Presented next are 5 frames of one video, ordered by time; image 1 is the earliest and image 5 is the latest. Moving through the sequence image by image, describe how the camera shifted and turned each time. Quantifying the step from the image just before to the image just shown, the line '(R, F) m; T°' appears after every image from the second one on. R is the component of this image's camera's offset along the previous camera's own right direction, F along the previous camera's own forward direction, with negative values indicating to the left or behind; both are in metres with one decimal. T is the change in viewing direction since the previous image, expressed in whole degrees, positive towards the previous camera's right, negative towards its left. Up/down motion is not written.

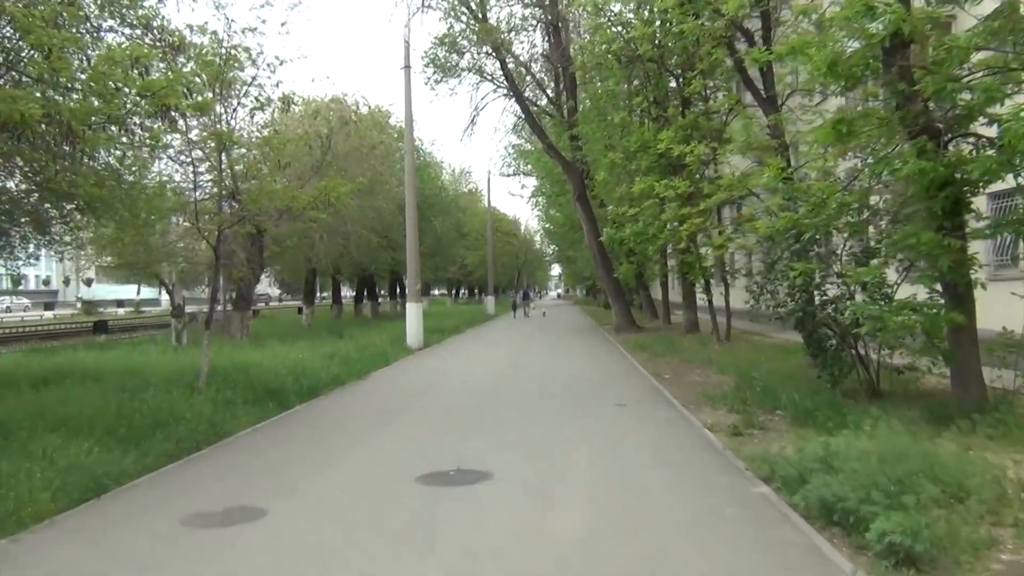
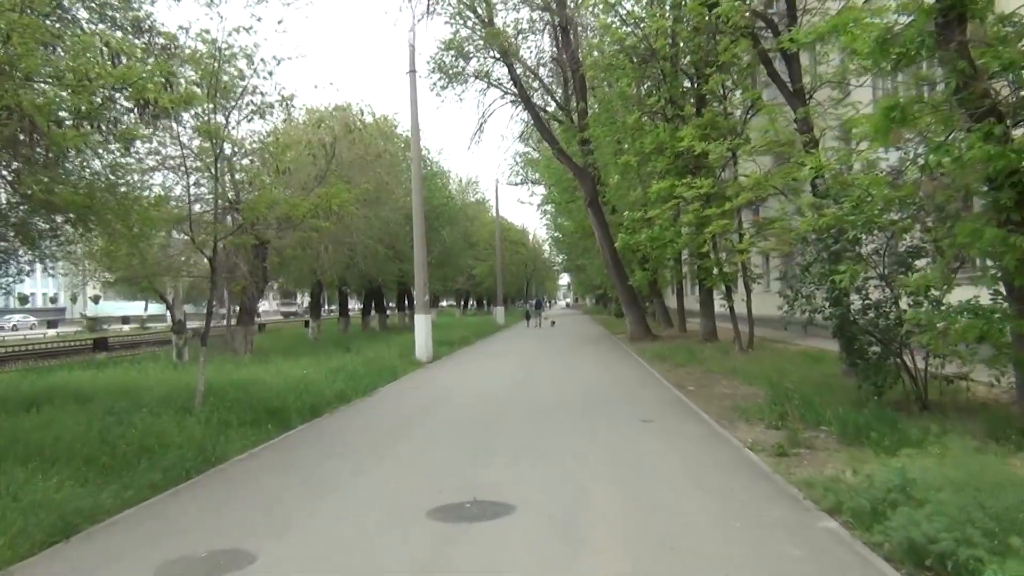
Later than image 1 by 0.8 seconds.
(-0.1, +0.7) m; -1°
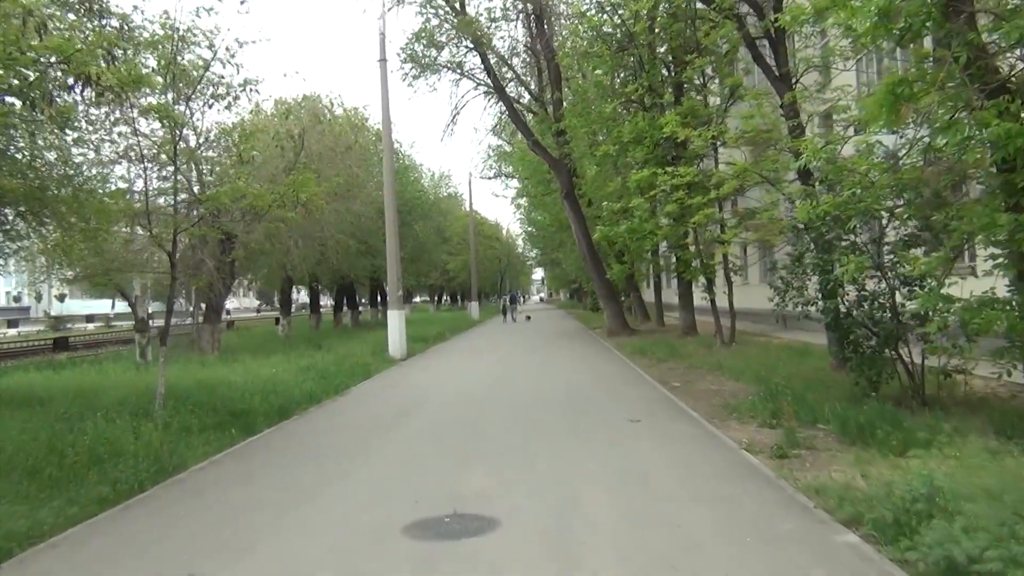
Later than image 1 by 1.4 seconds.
(-0.1, +0.5) m; +2°
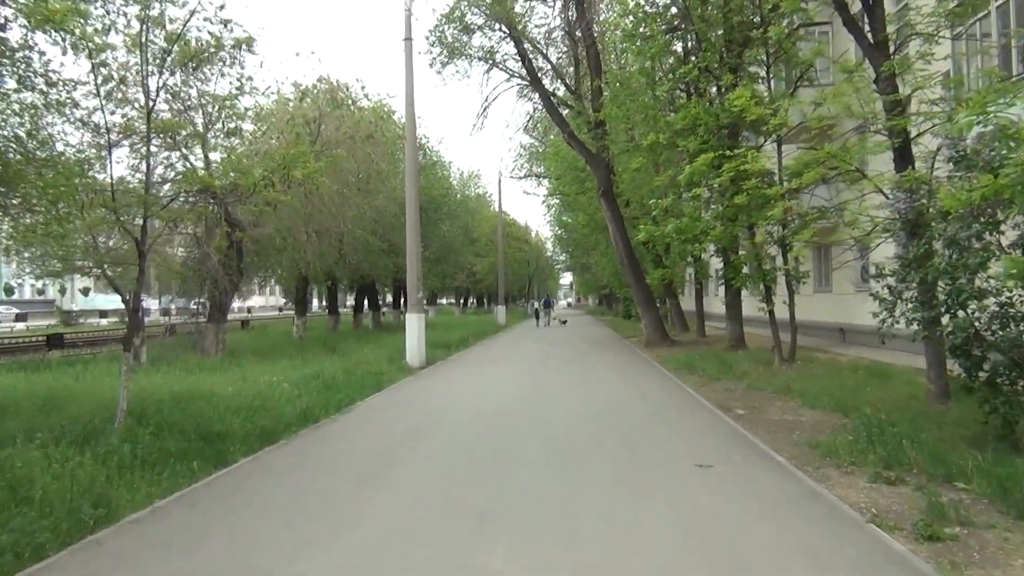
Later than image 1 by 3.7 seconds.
(-0.1, +1.9) m; -2°
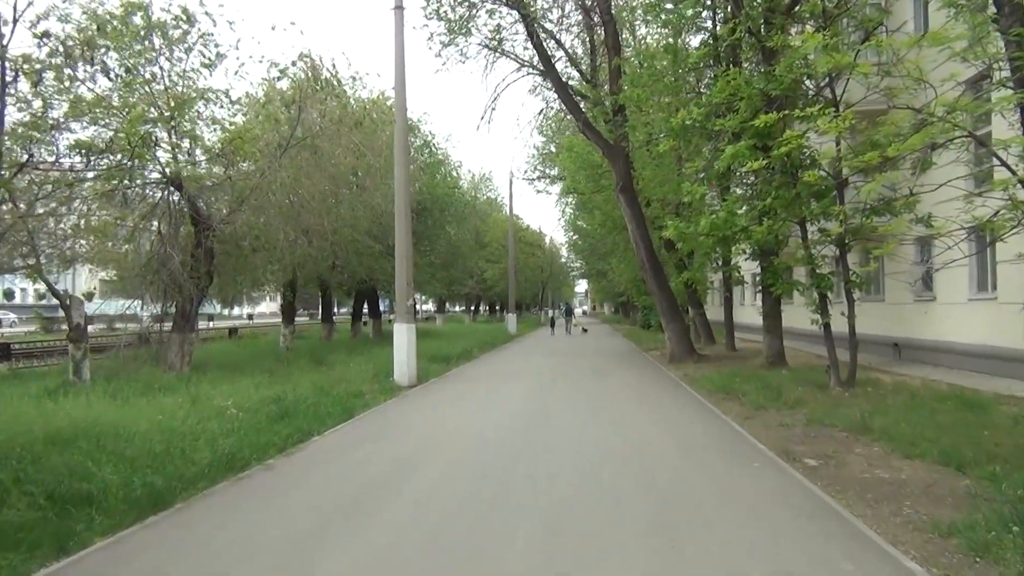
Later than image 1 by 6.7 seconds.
(+0.2, +2.6) m; -1°
